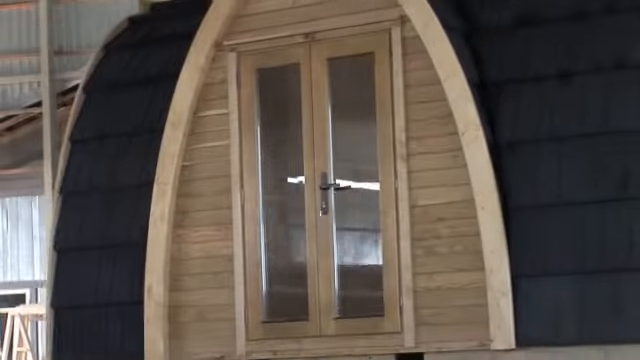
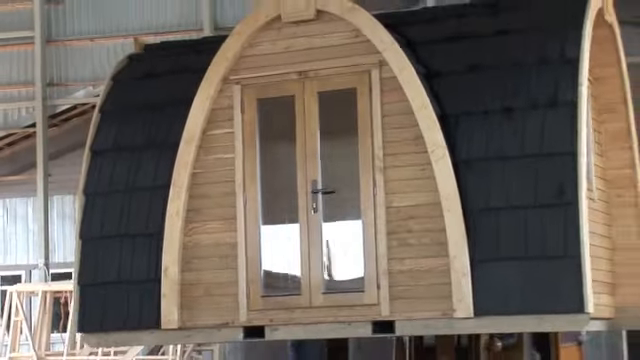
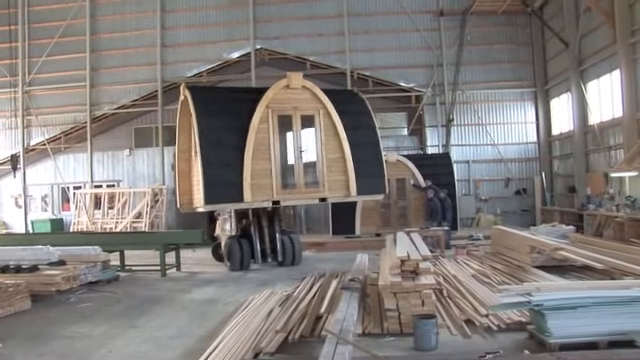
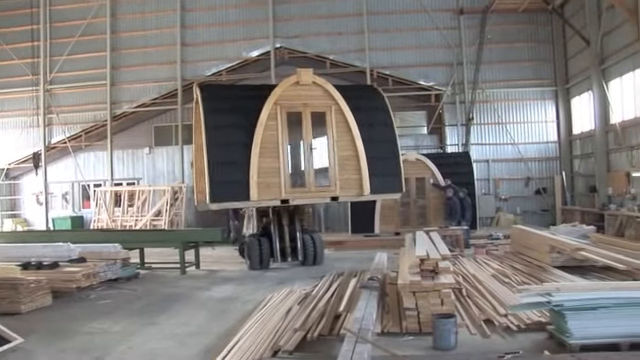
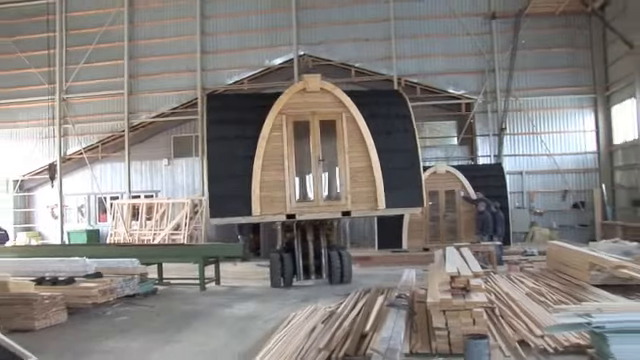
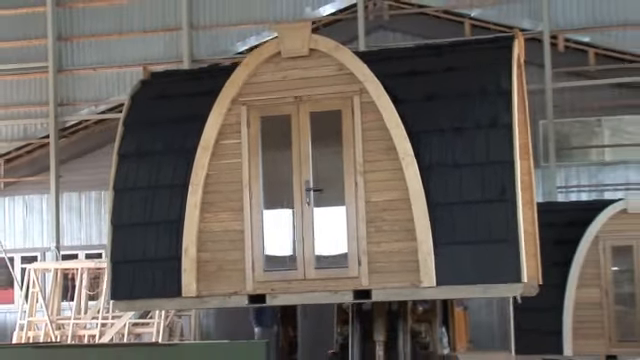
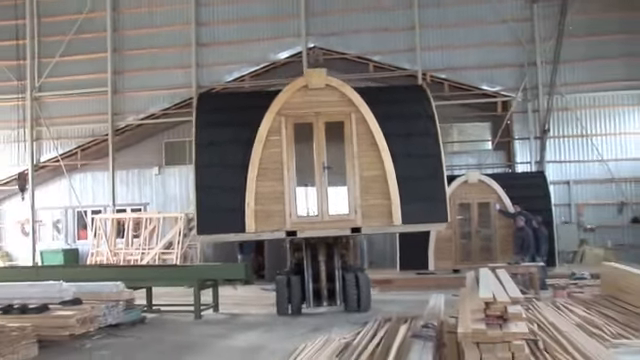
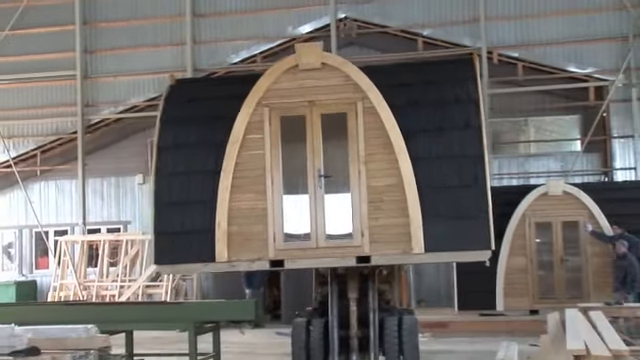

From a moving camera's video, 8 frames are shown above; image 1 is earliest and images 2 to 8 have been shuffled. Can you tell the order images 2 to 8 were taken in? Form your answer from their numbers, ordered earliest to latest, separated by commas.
2, 6, 8, 7, 5, 4, 3
